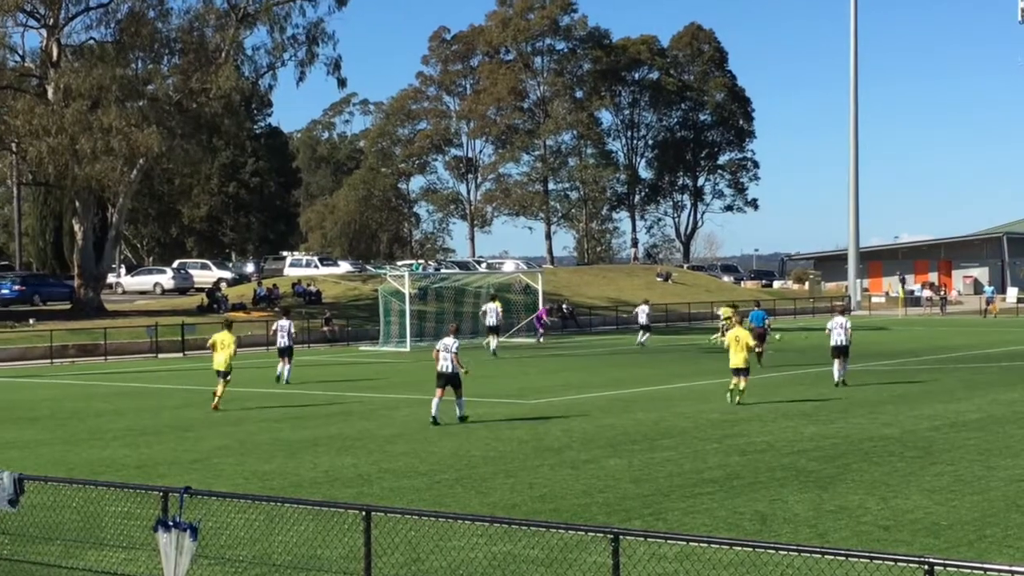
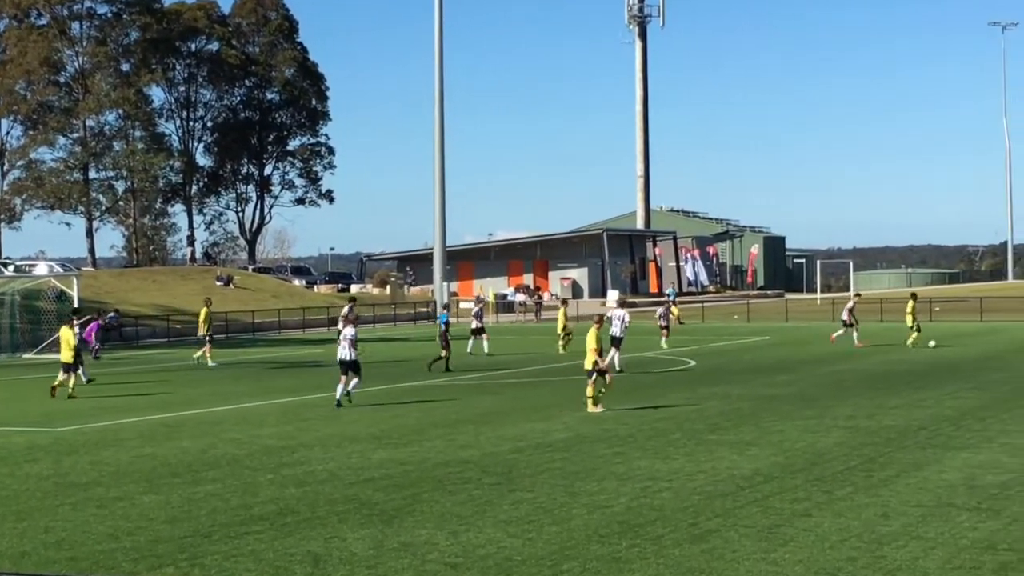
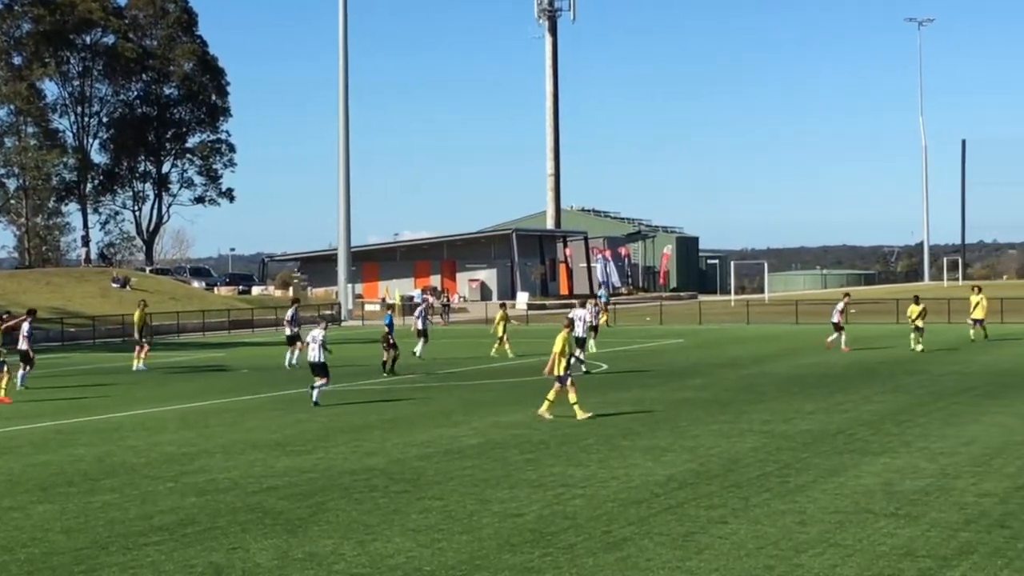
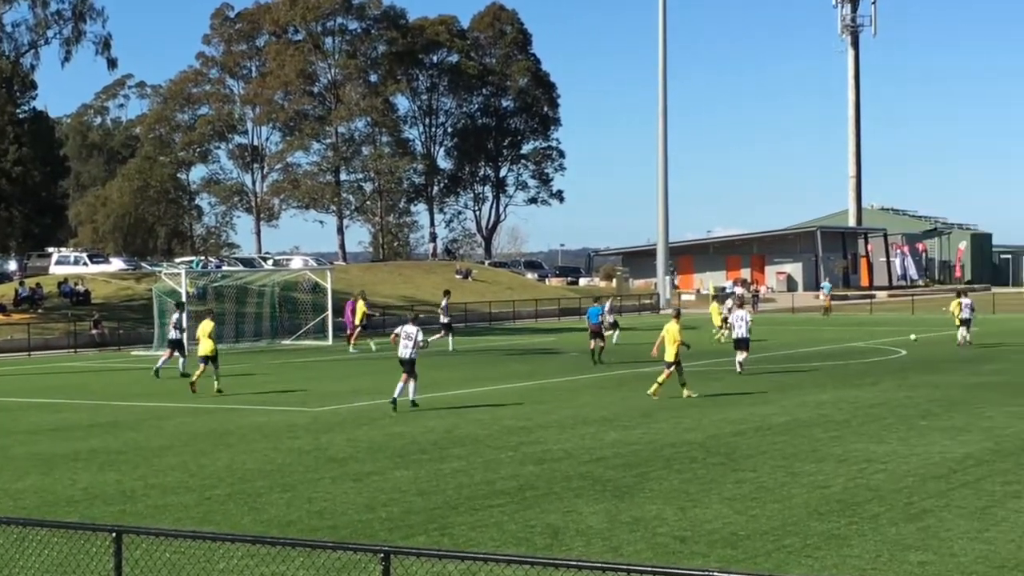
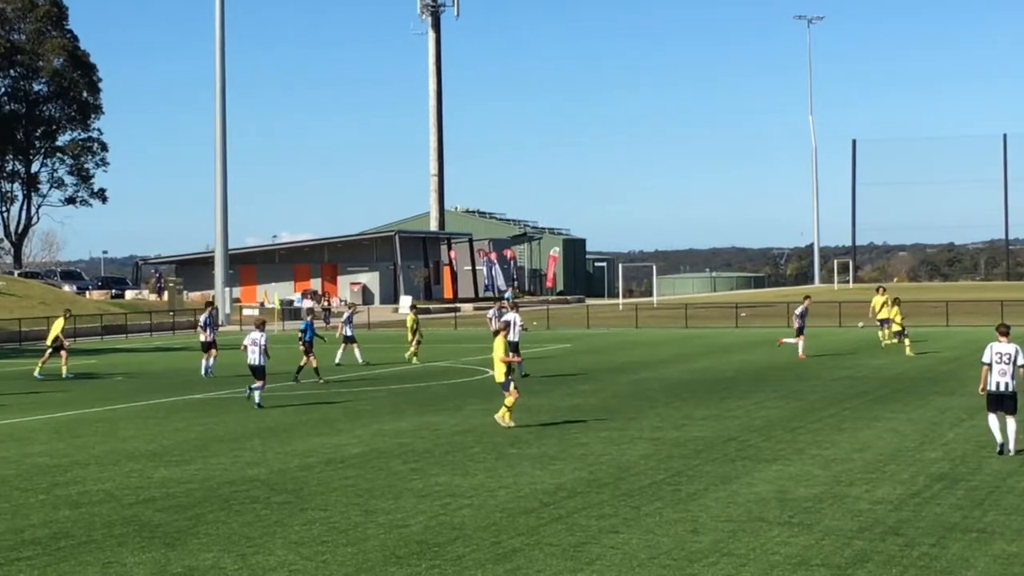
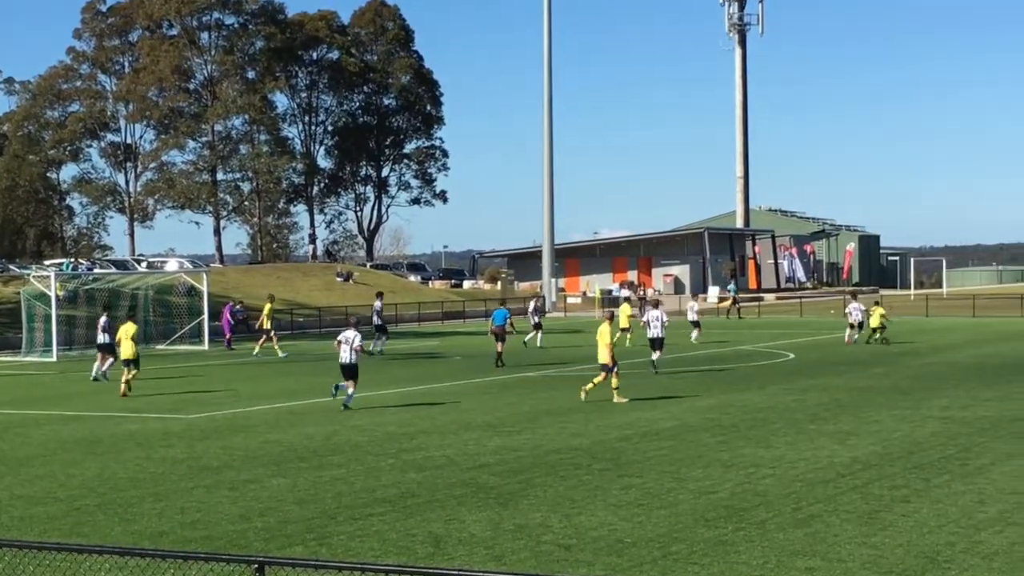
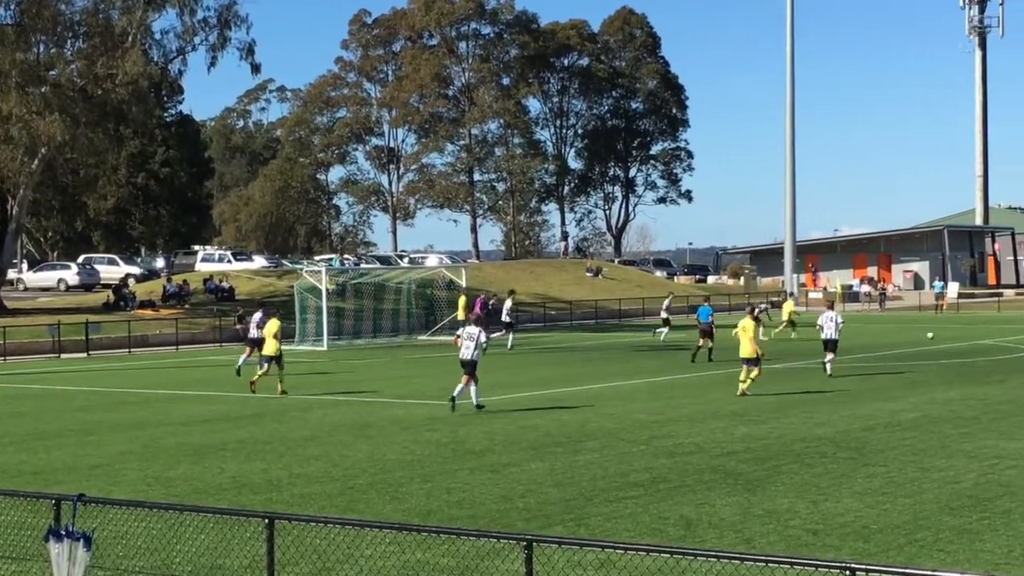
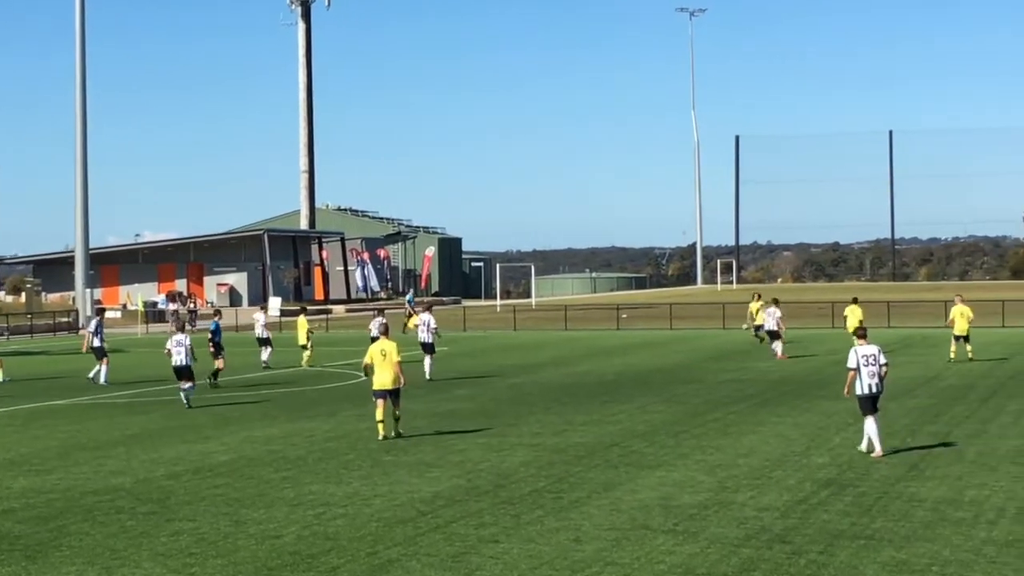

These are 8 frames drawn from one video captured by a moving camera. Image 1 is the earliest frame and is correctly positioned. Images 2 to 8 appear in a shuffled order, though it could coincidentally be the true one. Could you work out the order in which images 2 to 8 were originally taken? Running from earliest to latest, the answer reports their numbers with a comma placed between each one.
7, 4, 6, 2, 3, 5, 8
